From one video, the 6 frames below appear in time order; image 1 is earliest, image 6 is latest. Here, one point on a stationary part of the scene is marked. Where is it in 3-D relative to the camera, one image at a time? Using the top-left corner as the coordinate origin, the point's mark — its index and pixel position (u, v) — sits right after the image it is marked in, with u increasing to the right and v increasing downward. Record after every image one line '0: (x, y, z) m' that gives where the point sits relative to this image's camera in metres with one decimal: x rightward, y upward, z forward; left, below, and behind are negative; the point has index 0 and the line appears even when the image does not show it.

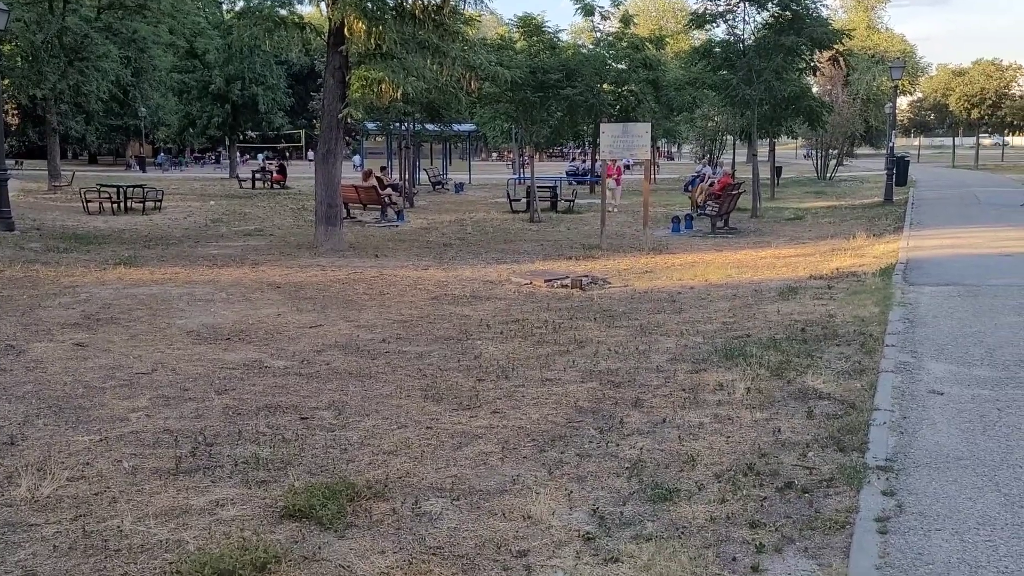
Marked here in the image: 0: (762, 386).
0: (+1.9, -0.7, +6.5) m
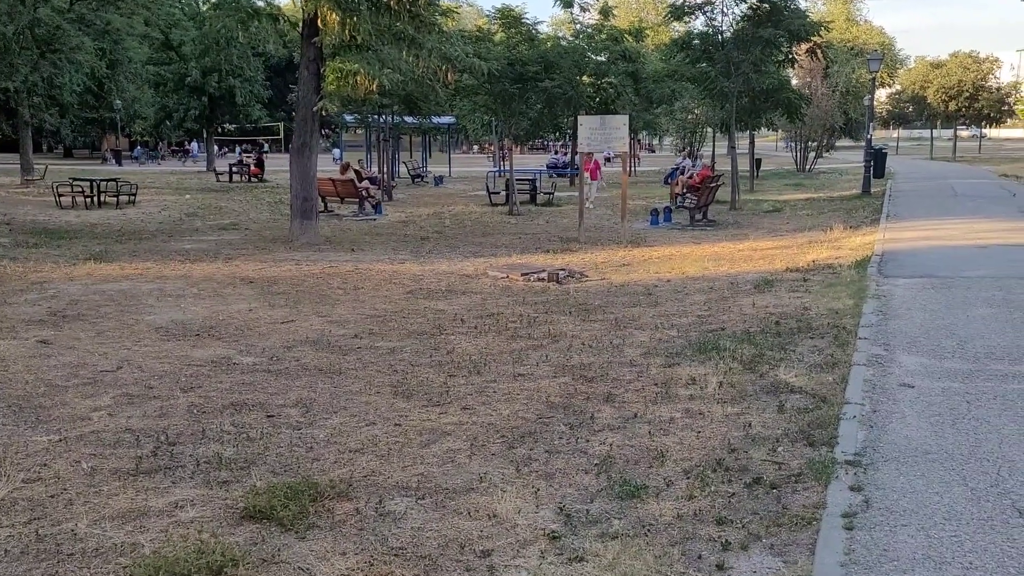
0: (+1.7, -0.7, +6.5) m
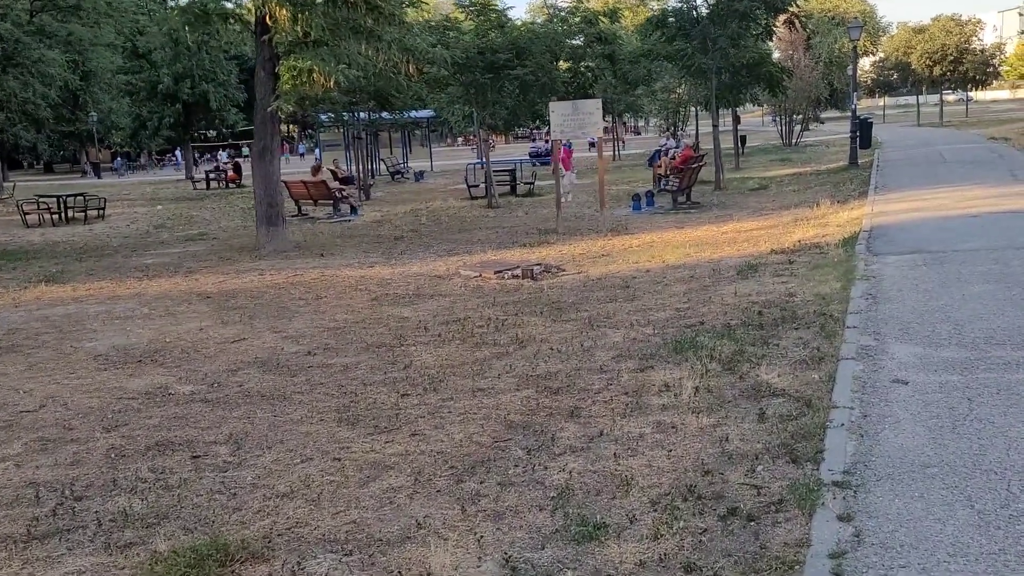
0: (+1.4, -0.6, +5.9) m
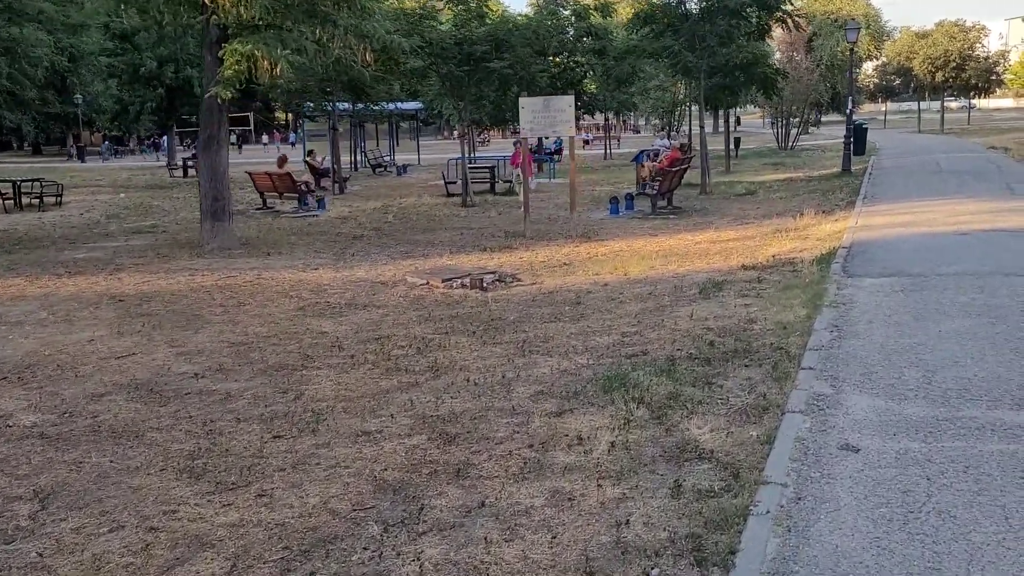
0: (+0.7, -0.9, +5.0) m
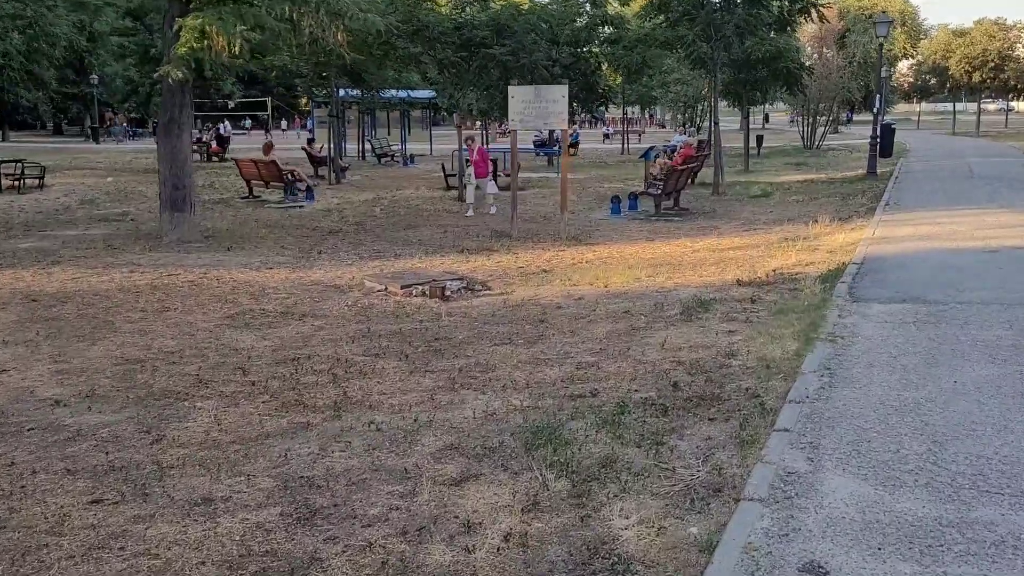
0: (+0.1, -1.0, +3.8) m
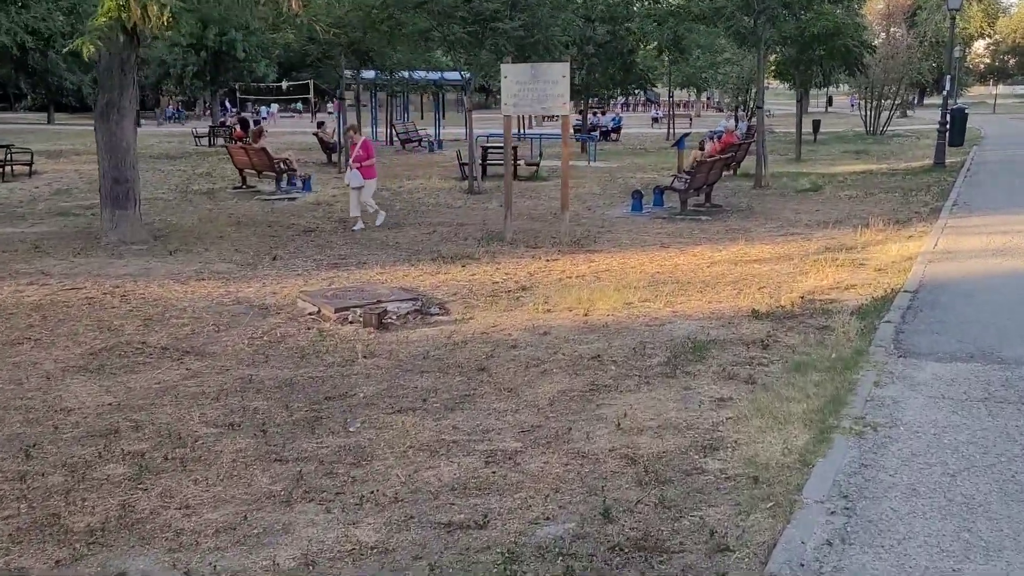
0: (-0.7, -1.4, +1.9) m
